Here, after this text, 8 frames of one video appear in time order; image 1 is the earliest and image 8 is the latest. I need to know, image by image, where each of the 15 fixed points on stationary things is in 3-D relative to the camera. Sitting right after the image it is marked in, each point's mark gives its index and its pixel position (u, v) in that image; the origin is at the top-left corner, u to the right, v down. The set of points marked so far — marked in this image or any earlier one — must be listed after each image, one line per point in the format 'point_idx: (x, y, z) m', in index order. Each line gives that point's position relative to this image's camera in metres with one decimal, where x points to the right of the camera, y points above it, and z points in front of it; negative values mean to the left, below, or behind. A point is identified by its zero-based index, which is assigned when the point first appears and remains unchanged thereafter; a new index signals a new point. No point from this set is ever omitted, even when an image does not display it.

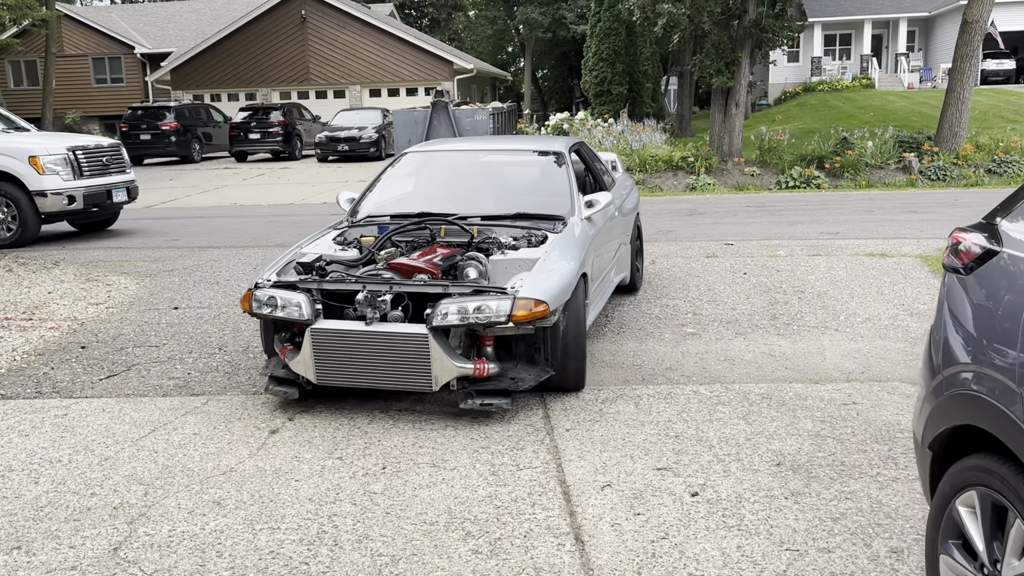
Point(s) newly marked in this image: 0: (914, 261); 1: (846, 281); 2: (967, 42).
0: (+3.7, +0.3, +8.3) m
1: (+2.8, +0.1, +7.5) m
2: (+9.1, +5.0, +18.4) m
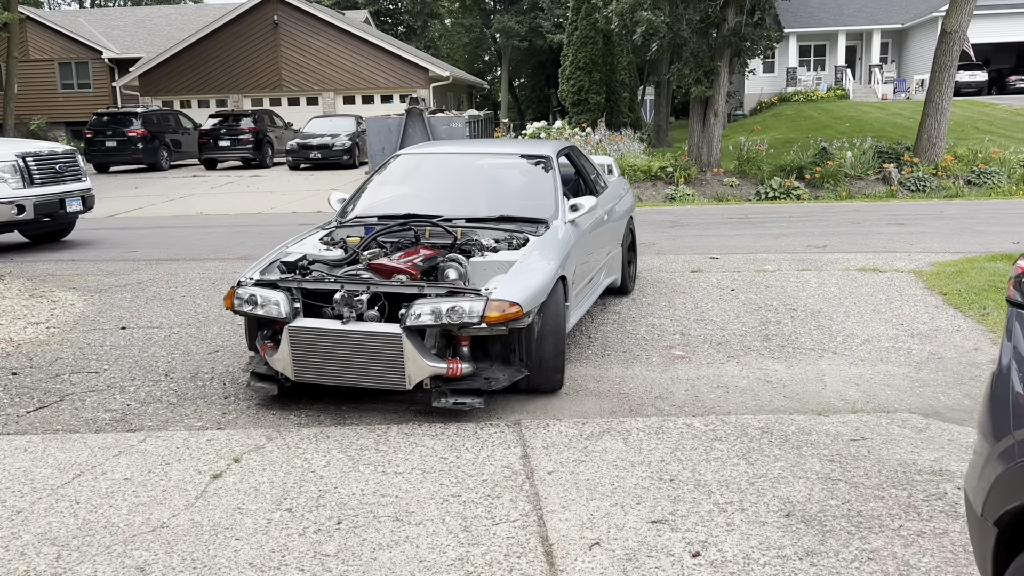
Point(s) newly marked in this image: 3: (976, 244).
0: (+3.5, +0.1, +8.0) m
1: (+2.6, -0.1, +7.1) m
2: (+8.6, +4.7, +18.2) m
3: (+4.7, +0.4, +9.3) m
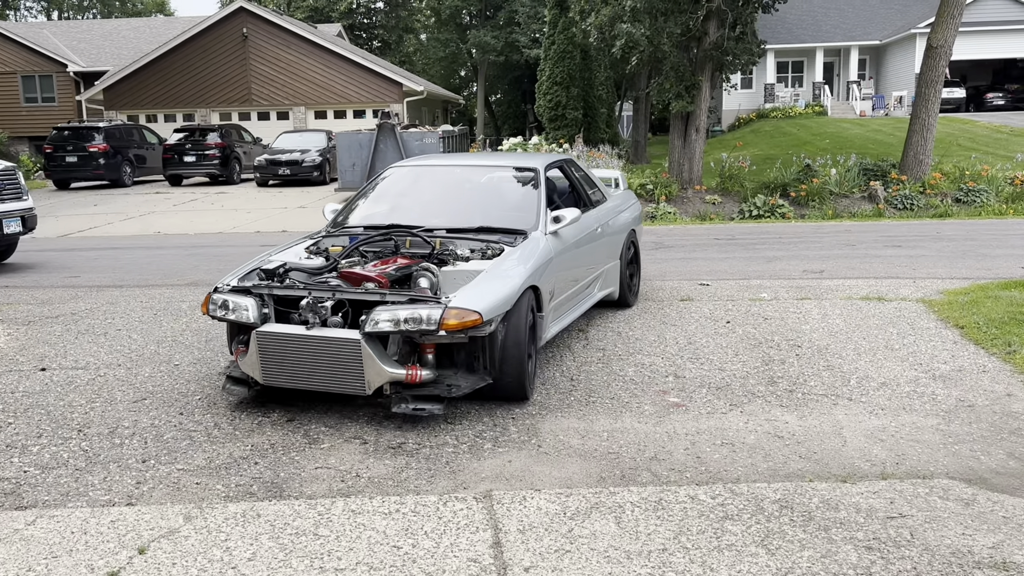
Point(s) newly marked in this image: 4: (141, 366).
0: (+3.3, -0.1, +7.3) m
1: (+2.4, -0.3, +6.5) m
2: (+8.1, +4.3, +17.8) m
3: (+4.5, +0.2, +8.7) m
4: (-2.4, -0.5, +6.0) m
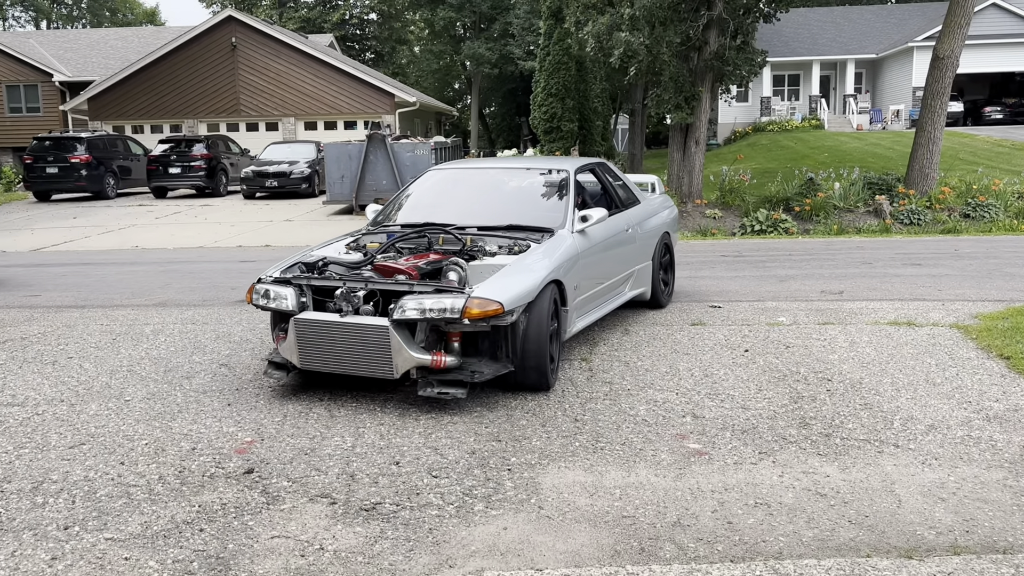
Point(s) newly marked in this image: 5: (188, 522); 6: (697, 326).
0: (+3.2, -0.3, +6.7) m
1: (+2.4, -0.5, +5.8) m
2: (+8.0, +4.0, +17.2) m
3: (+4.4, 0.0, +8.1) m
4: (-2.5, -0.7, +5.3) m
5: (-1.3, -0.9, +3.6) m
6: (+1.4, -0.3, +7.0) m
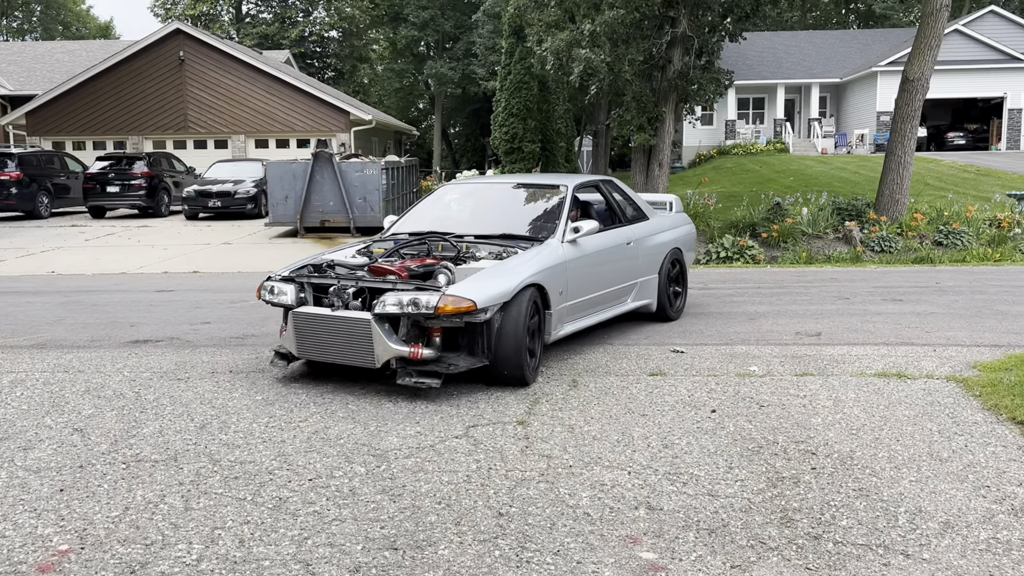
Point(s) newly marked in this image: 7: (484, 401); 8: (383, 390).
0: (+2.8, -0.6, +5.7) m
1: (+1.9, -0.8, +4.9) m
2: (+7.2, +3.4, +16.5) m
3: (+3.9, -0.4, +7.2) m
4: (-2.9, -0.9, +4.1) m
5: (-1.6, -1.1, +2.5) m
6: (+1.0, -0.6, +6.0) m
7: (-0.2, -0.7, +5.5) m
8: (-0.8, -0.6, +5.9) m
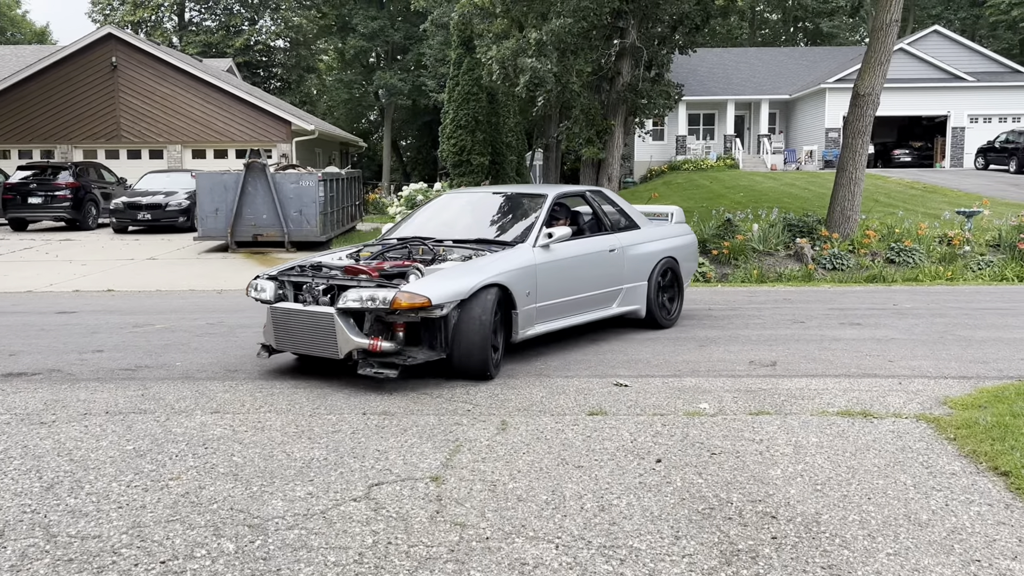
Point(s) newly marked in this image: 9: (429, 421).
0: (+2.3, -0.8, +5.1) m
1: (+1.5, -0.9, +4.2) m
2: (+6.2, +3.1, +16.2) m
3: (+3.4, -0.6, +6.6) m
4: (-3.2, -1.0, +3.2) m
5: (-1.9, -1.2, +1.7) m
6: (+0.5, -0.8, +5.3) m
7: (-0.6, -0.8, +4.7) m
8: (-1.2, -0.8, +5.1) m
9: (-0.5, -0.8, +5.2) m
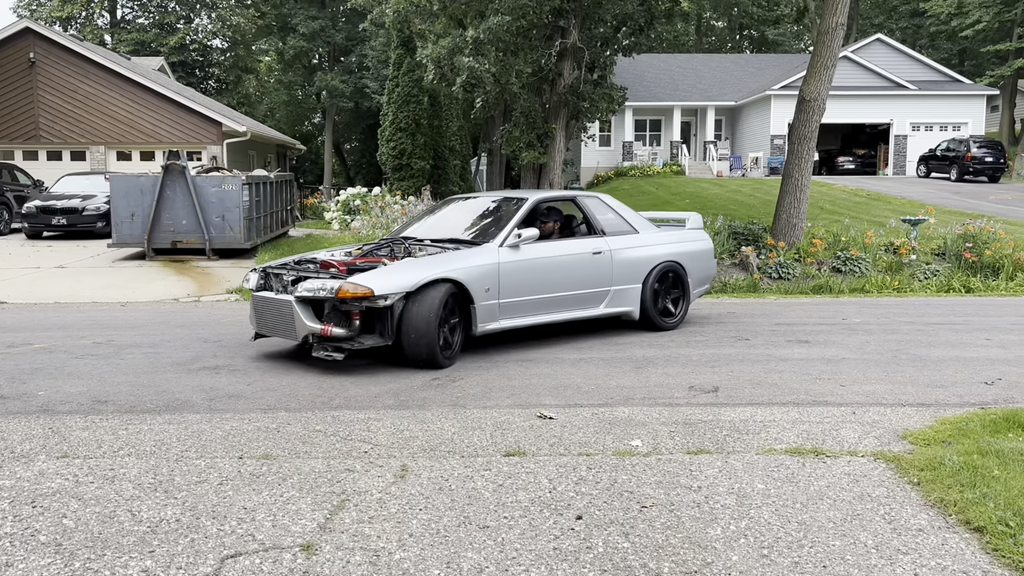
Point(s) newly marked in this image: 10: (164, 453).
0: (+1.8, -0.9, +4.5) m
1: (+1.1, -1.0, +3.6) m
2: (+5.1, +2.9, +15.8) m
3: (+2.8, -0.7, +6.1) m
4: (-3.6, -1.1, +2.3) m
5: (-2.2, -1.3, +0.8) m
6: (0.0, -0.9, +4.6) m
7: (-1.1, -0.9, +4.0) m
8: (-1.7, -0.9, +4.3) m
9: (-1.0, -0.9, +4.5) m
10: (-1.8, -0.8, +4.7) m
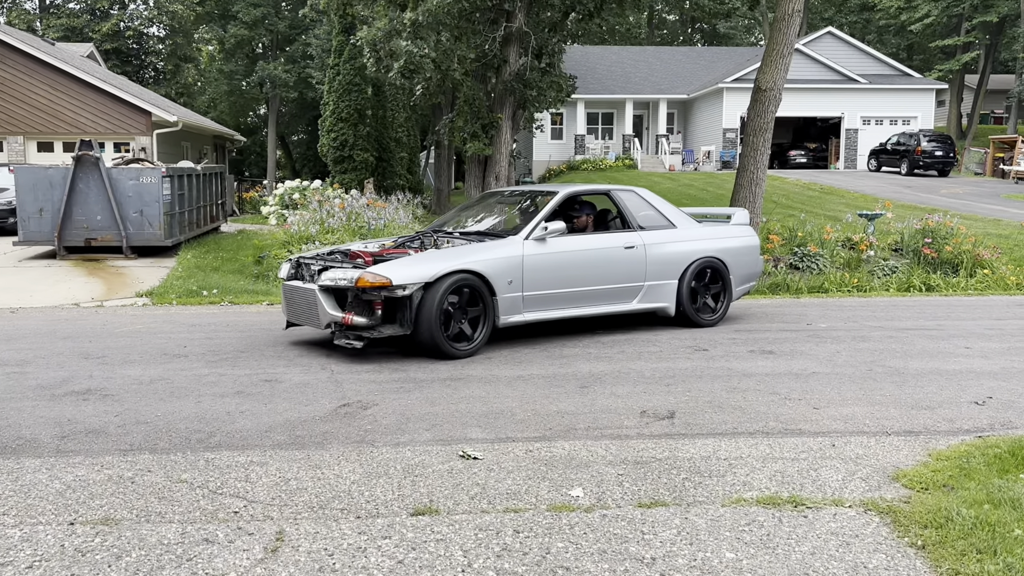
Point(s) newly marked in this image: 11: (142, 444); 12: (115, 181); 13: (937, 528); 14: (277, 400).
0: (+1.4, -0.9, +3.7) m
1: (+0.8, -1.1, +2.7) m
2: (+4.1, +2.9, +15.1) m
3: (+2.4, -0.7, +5.3) m
4: (-3.9, -1.2, +1.2) m
5: (-2.4, -1.4, -0.2) m
6: (-0.4, -0.9, +3.7) m
7: (-1.4, -1.0, +3.0) m
8: (-2.1, -1.0, +3.3) m
9: (-1.3, -1.0, +3.5) m
10: (-2.1, -0.9, +3.6) m
11: (-1.9, -0.8, +4.6) m
12: (-6.4, +1.7, +14.7) m
13: (+1.7, -0.9, +3.5) m
14: (-1.5, -0.7, +5.5) m
